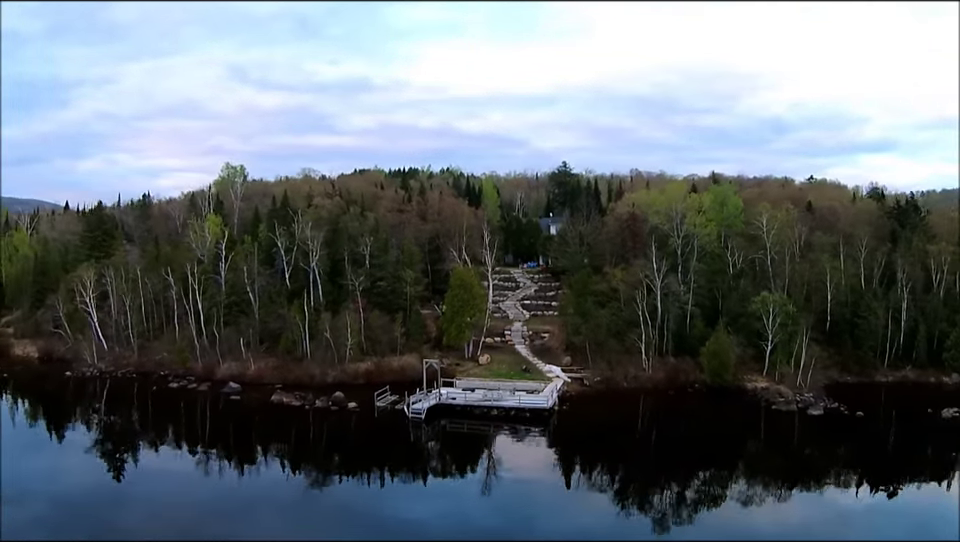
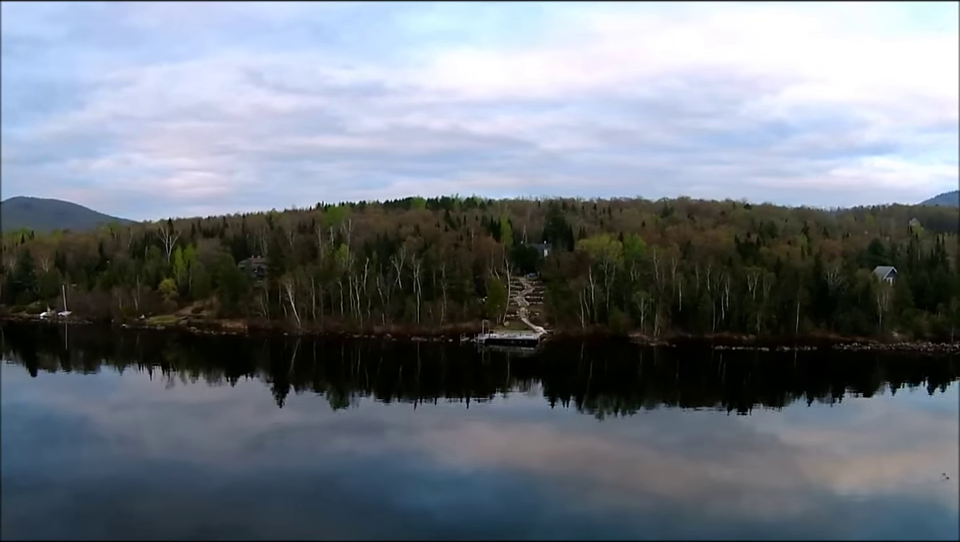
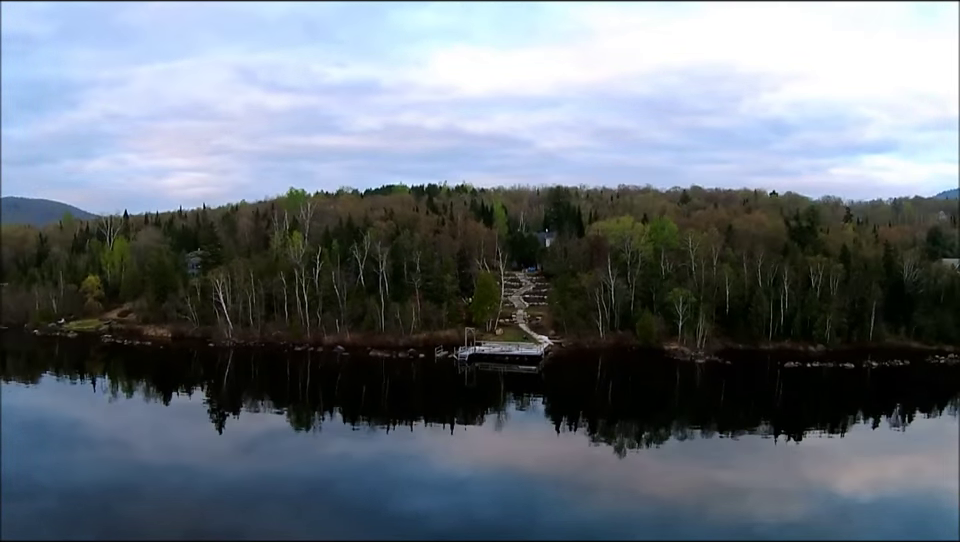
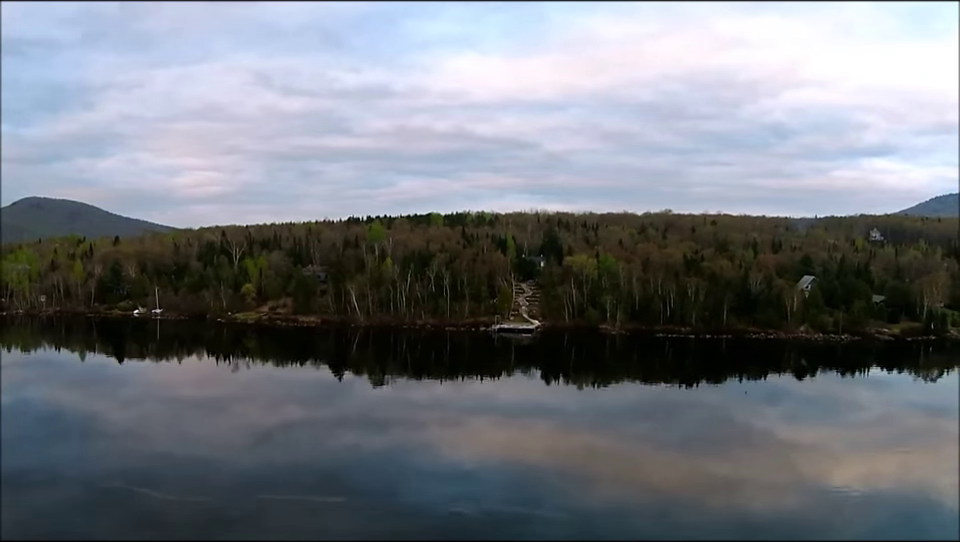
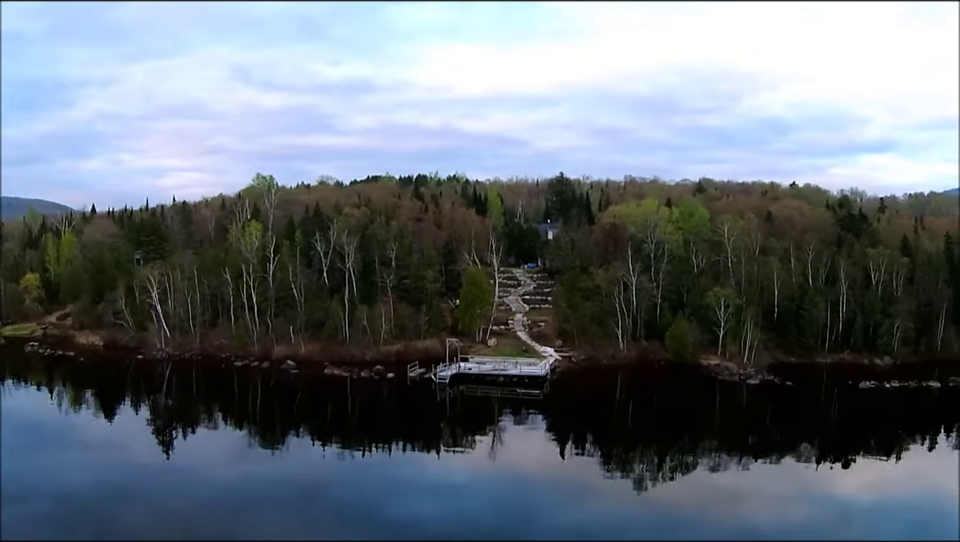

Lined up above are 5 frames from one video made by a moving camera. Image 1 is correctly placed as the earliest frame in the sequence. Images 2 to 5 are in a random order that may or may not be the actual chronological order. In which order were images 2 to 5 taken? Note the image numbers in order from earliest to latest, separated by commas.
5, 3, 2, 4
